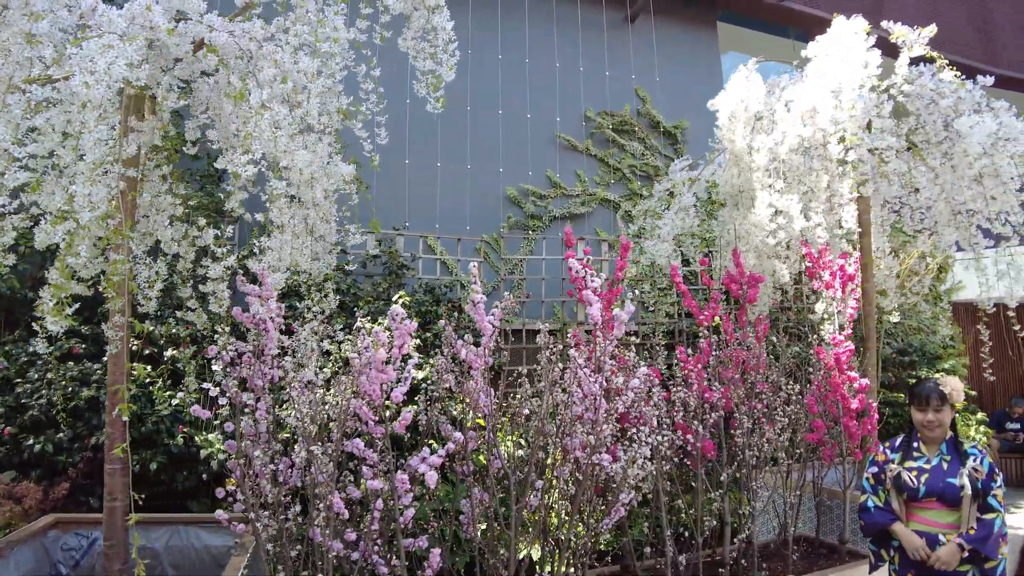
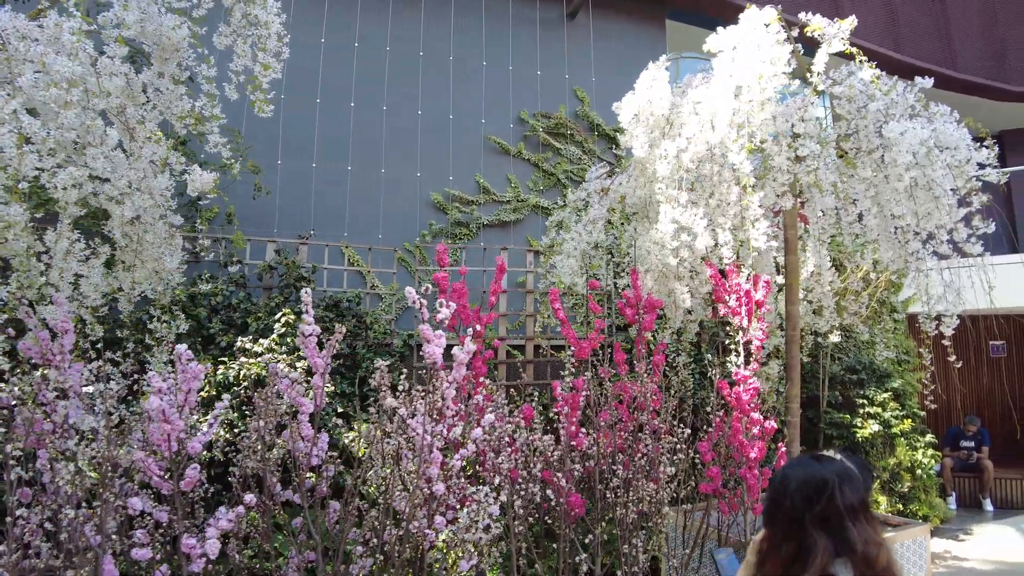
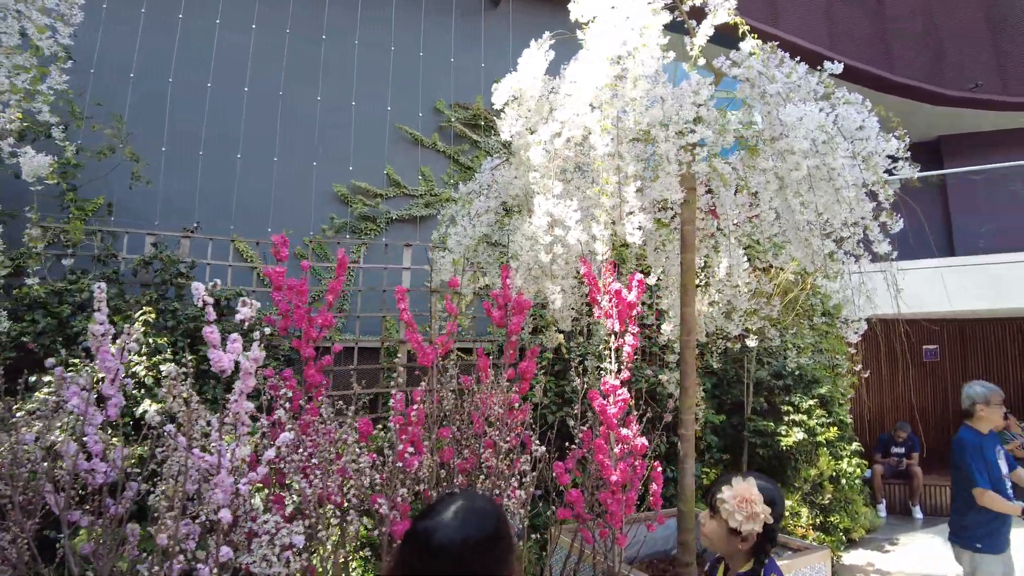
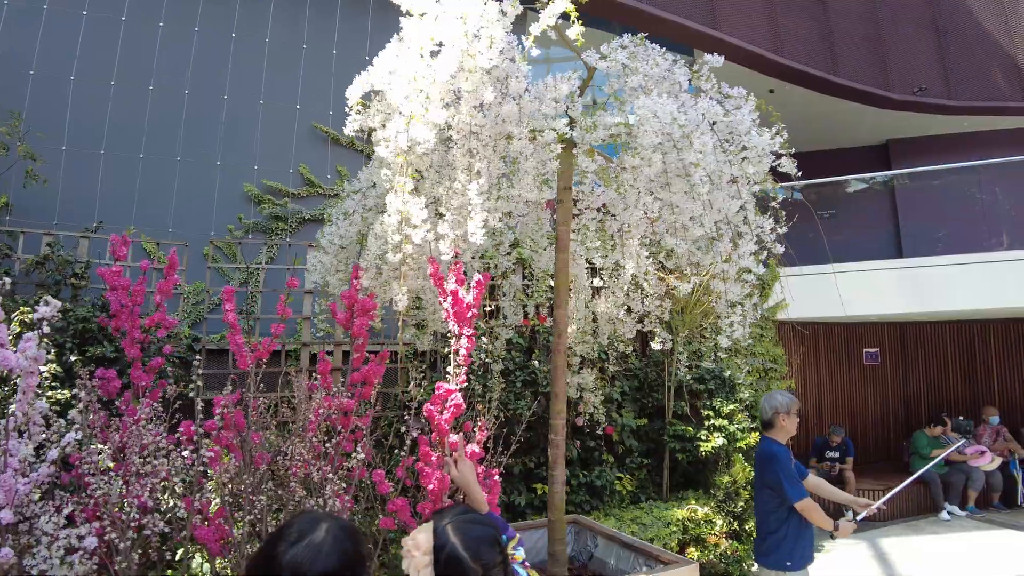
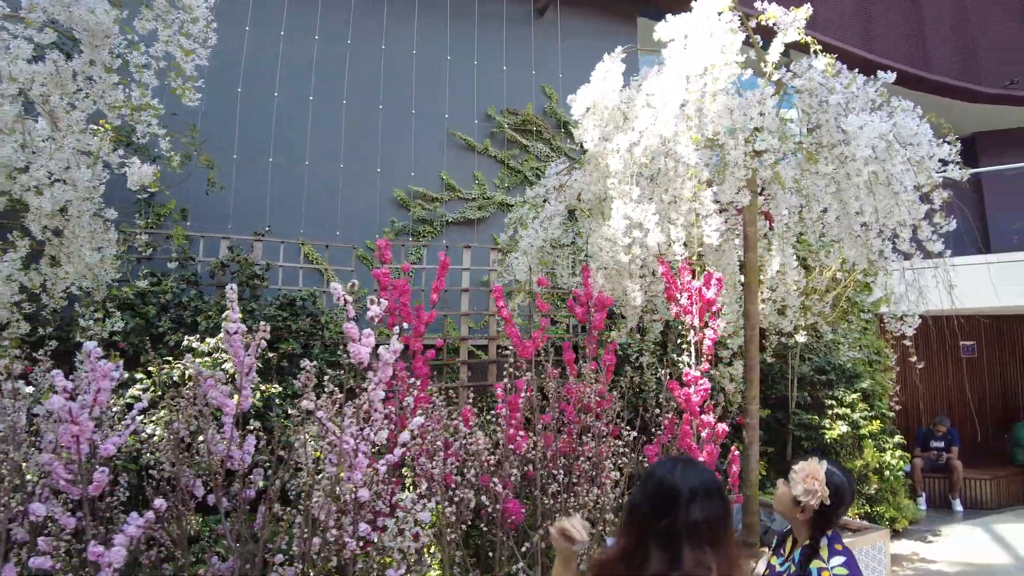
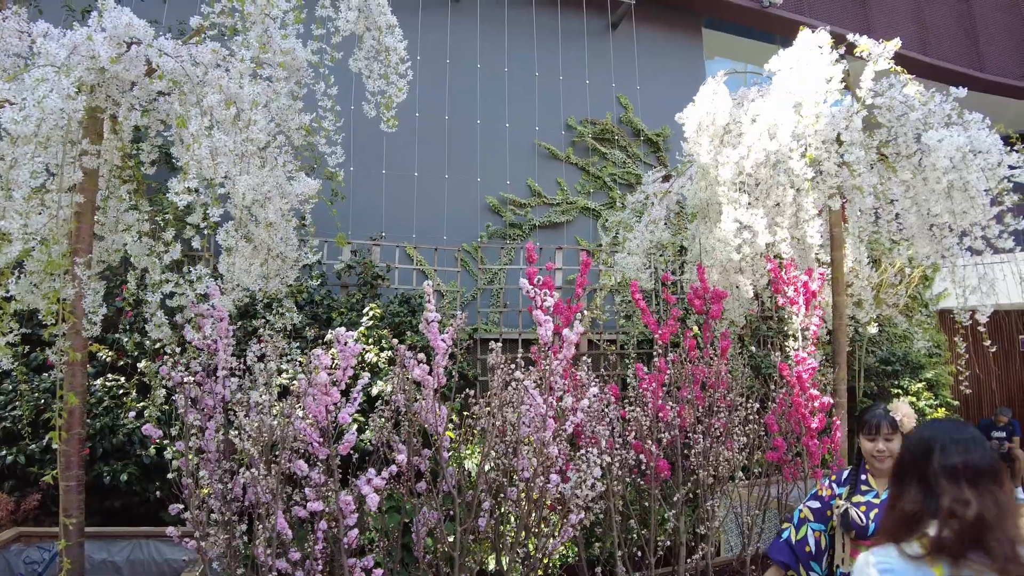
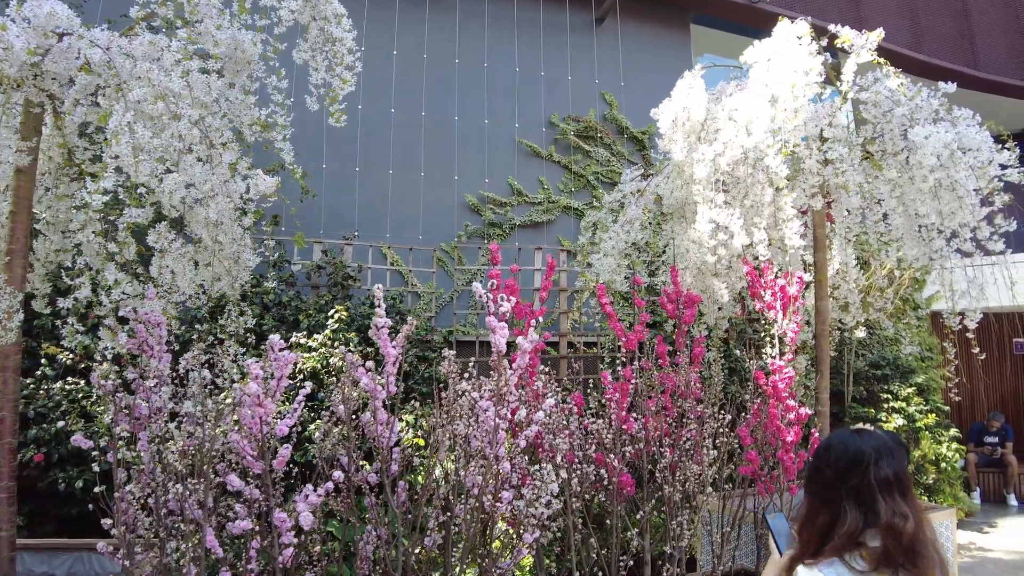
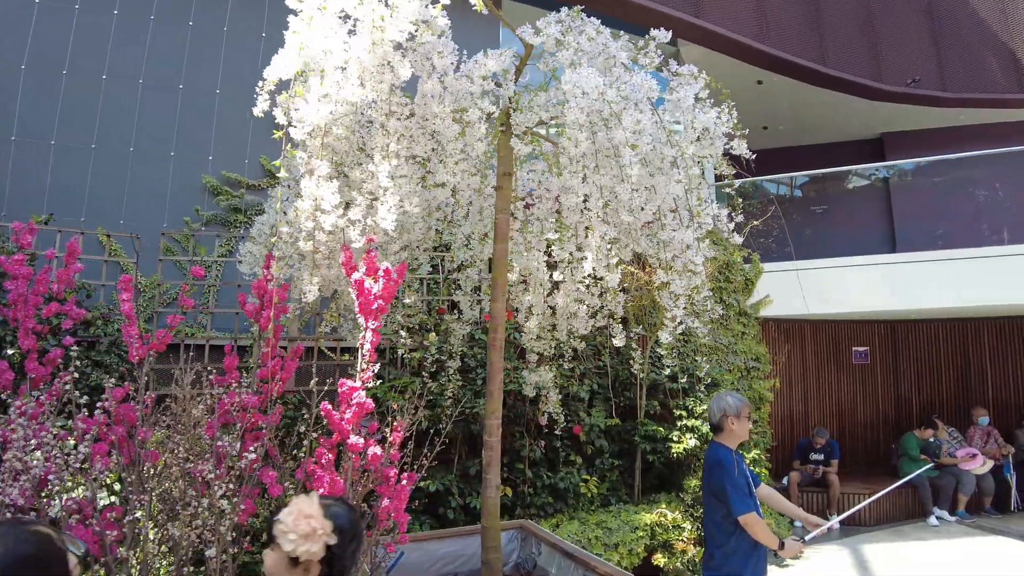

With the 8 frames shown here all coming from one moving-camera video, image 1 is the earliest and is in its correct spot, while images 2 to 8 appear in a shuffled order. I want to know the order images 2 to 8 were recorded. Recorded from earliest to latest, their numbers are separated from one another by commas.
6, 7, 2, 5, 3, 4, 8
